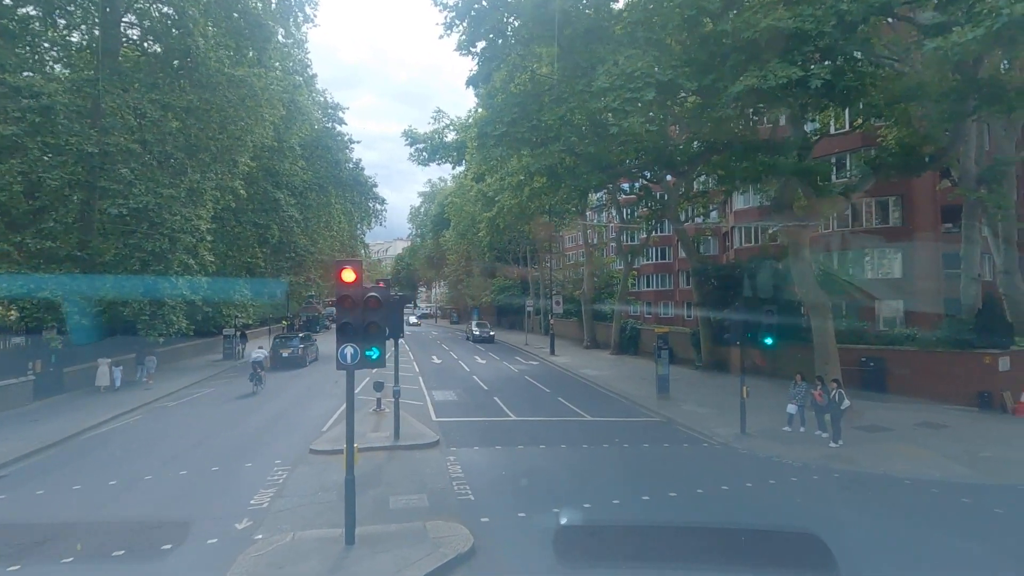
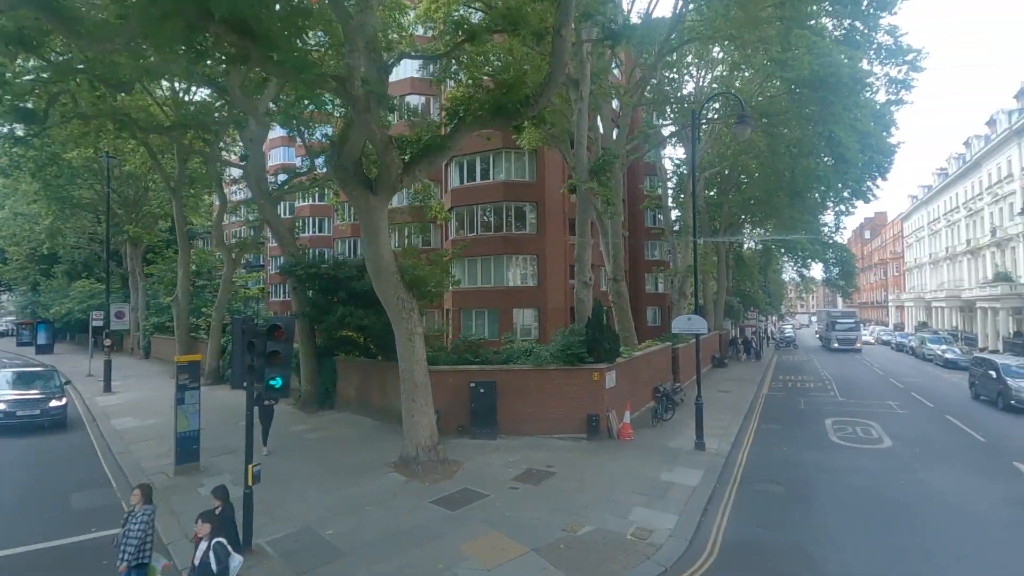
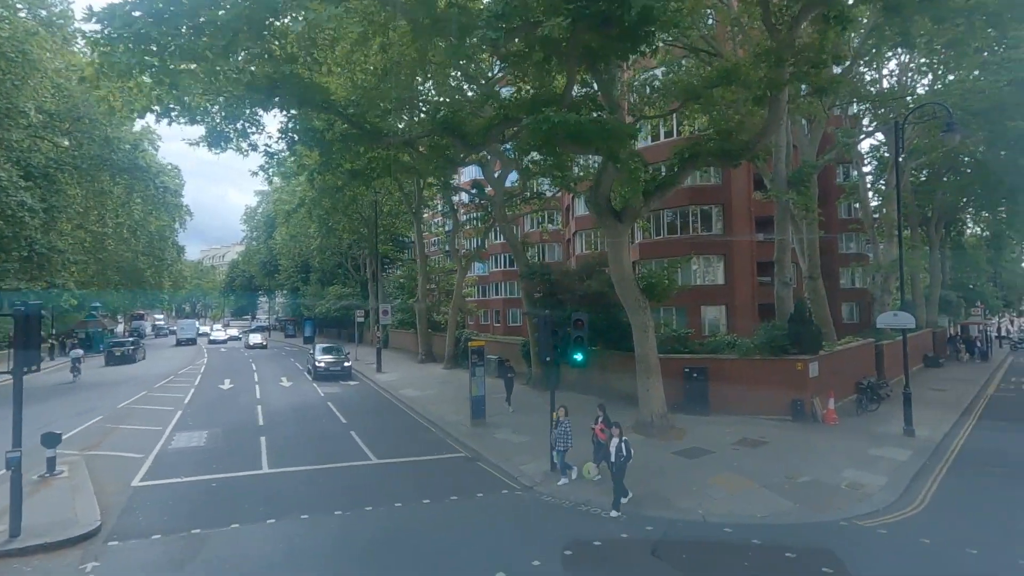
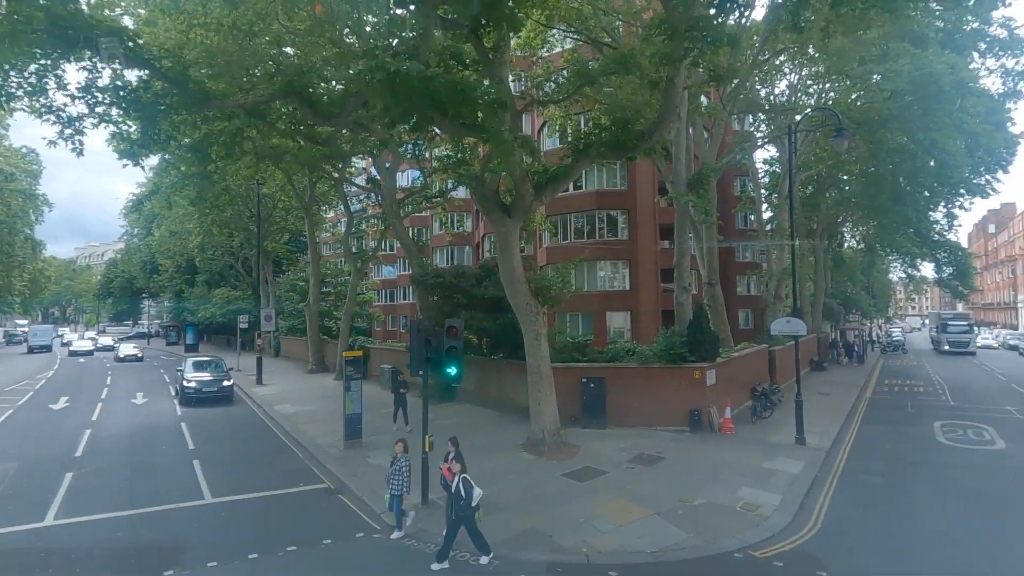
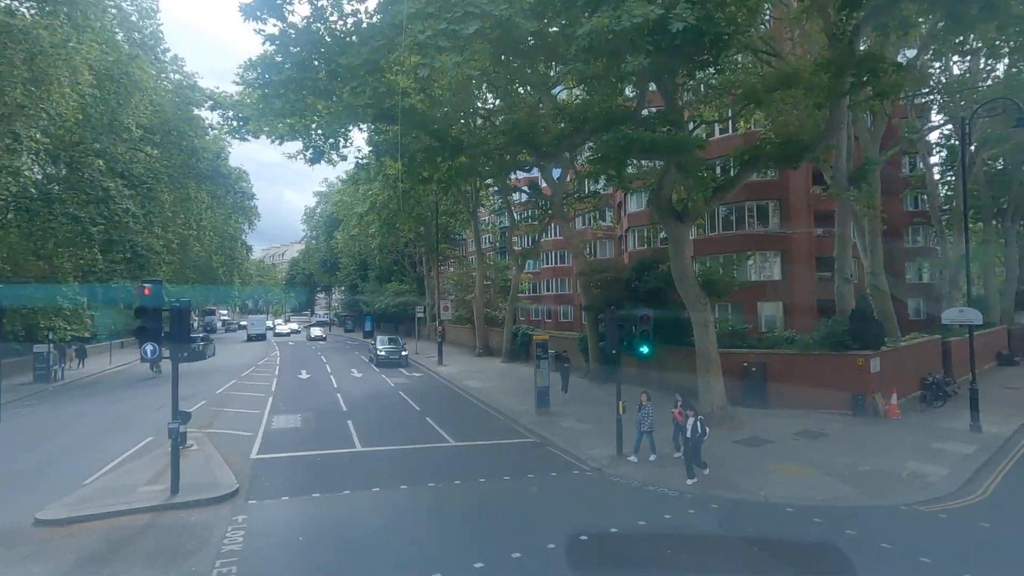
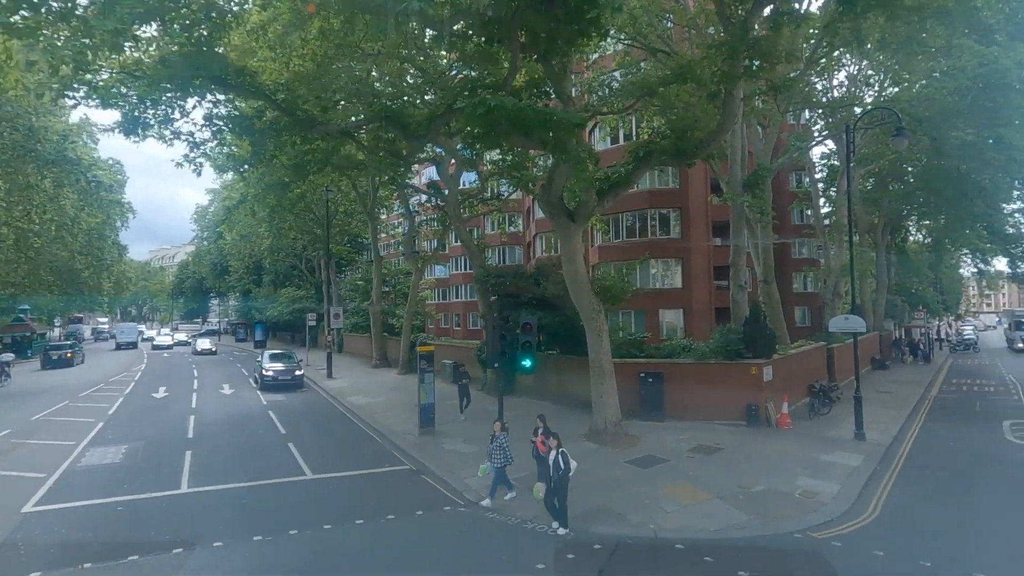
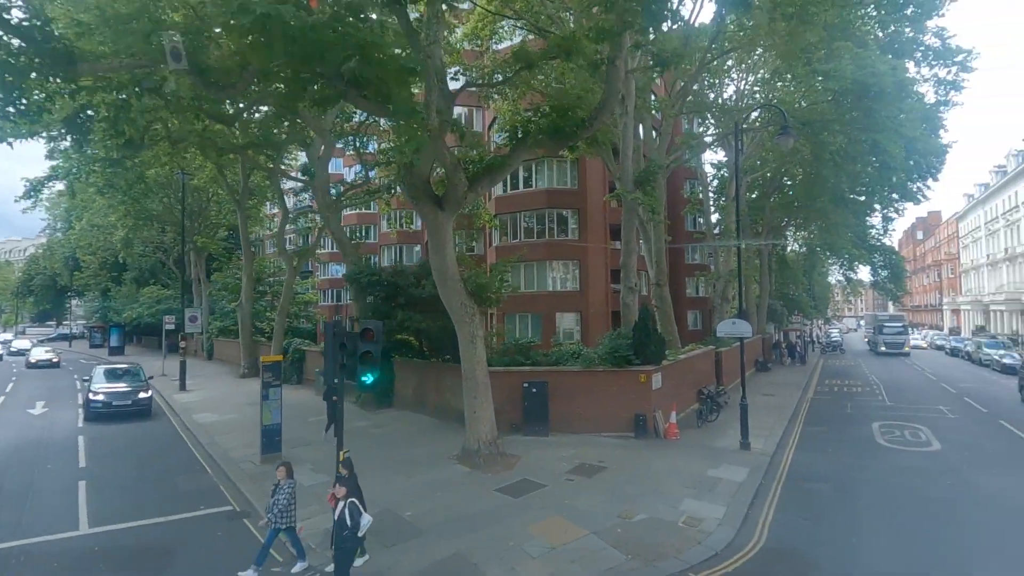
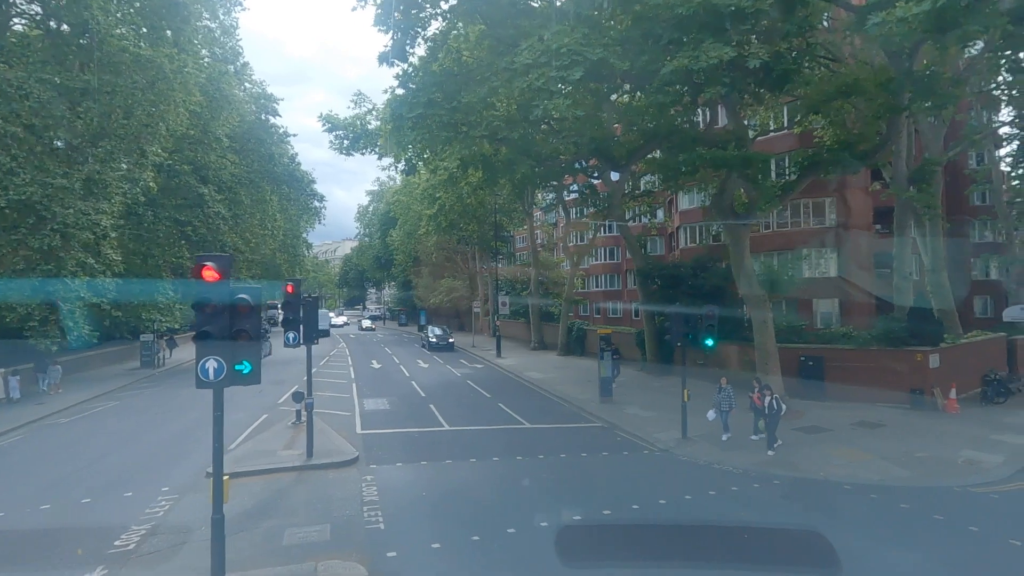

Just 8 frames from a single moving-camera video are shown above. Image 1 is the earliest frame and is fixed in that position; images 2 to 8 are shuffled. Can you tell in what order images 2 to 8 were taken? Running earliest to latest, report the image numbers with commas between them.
8, 5, 3, 6, 4, 7, 2
